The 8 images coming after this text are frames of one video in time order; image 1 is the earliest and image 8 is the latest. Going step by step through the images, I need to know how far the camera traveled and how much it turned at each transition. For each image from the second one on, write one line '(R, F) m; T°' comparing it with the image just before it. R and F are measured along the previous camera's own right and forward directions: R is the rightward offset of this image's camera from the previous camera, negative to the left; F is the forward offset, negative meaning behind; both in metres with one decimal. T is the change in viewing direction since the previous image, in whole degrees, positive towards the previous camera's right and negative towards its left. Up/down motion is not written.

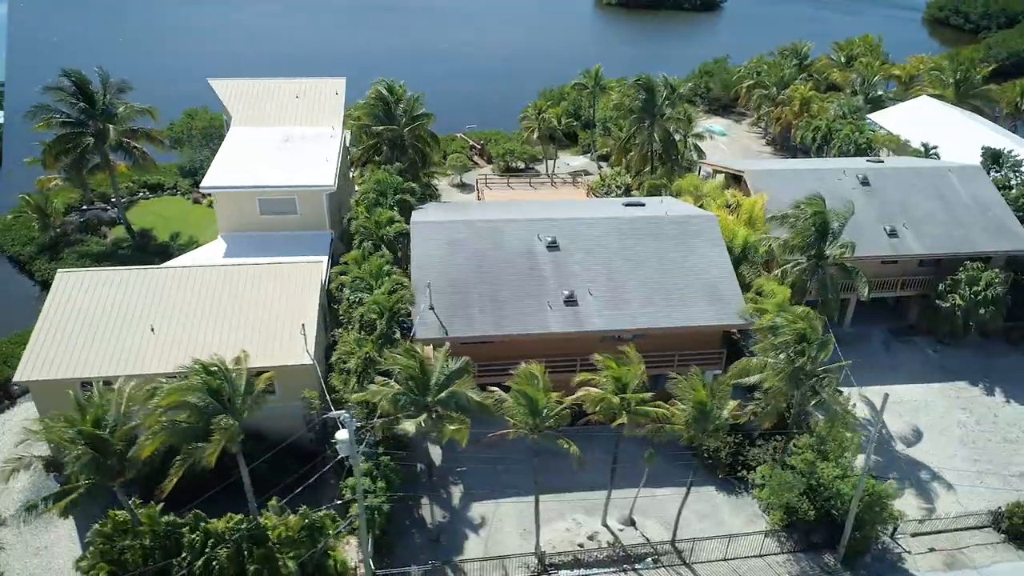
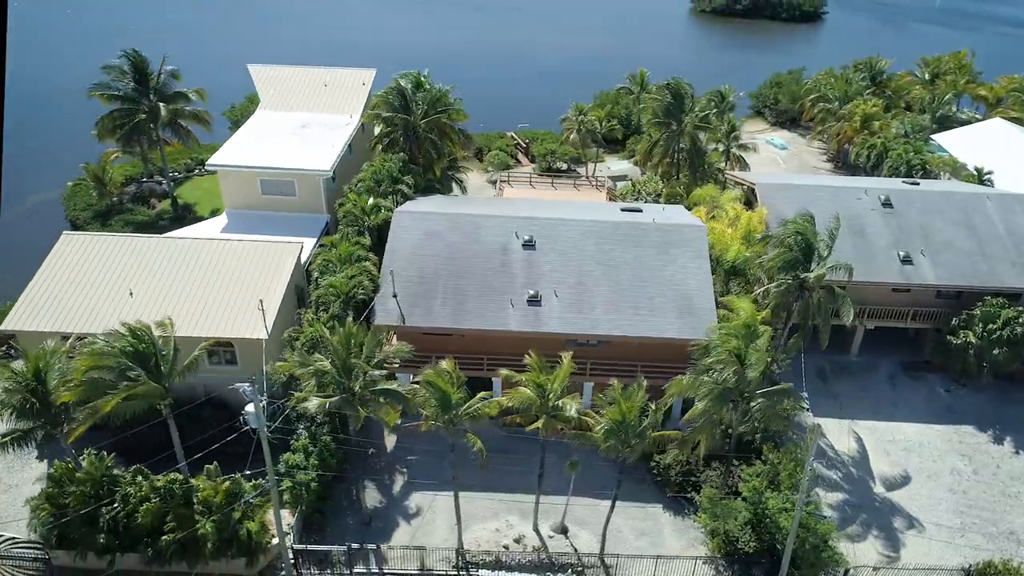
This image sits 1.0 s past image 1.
(+5.5, +0.5) m; -8°
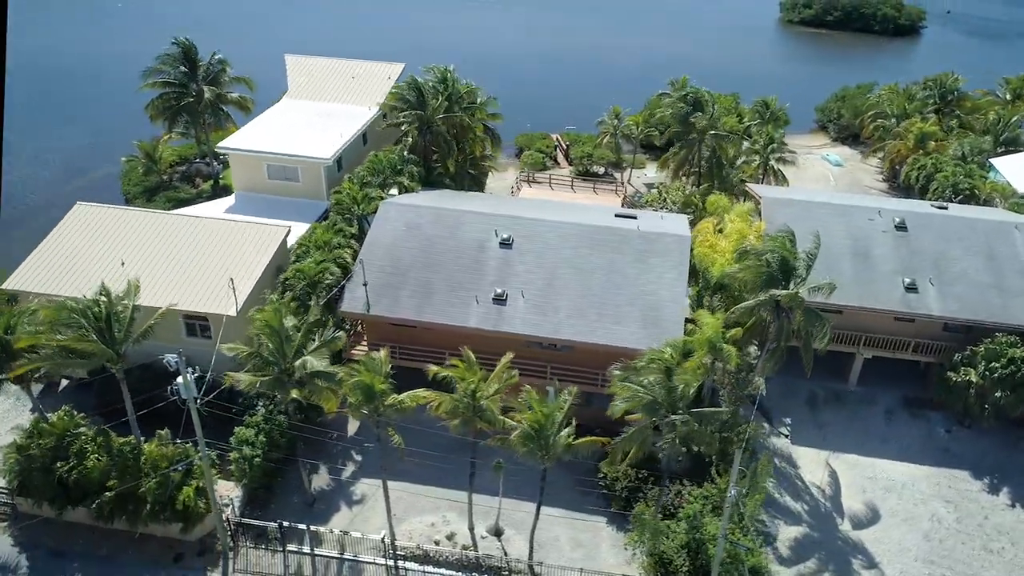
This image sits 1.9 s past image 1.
(+4.9, +0.5) m; -7°
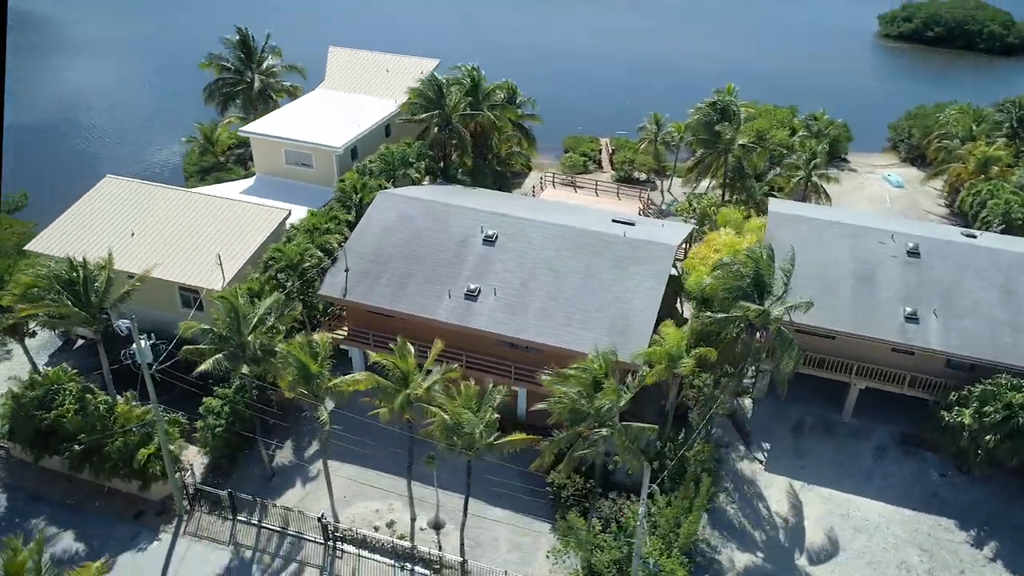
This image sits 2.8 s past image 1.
(+4.7, +0.4) m; -7°
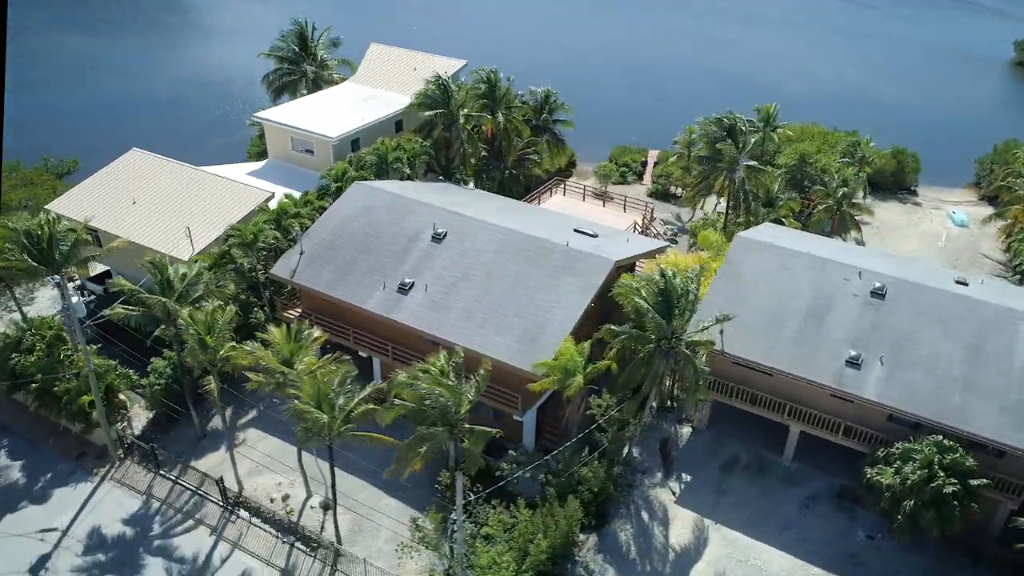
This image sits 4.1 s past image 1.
(+7.8, +0.6) m; -10°
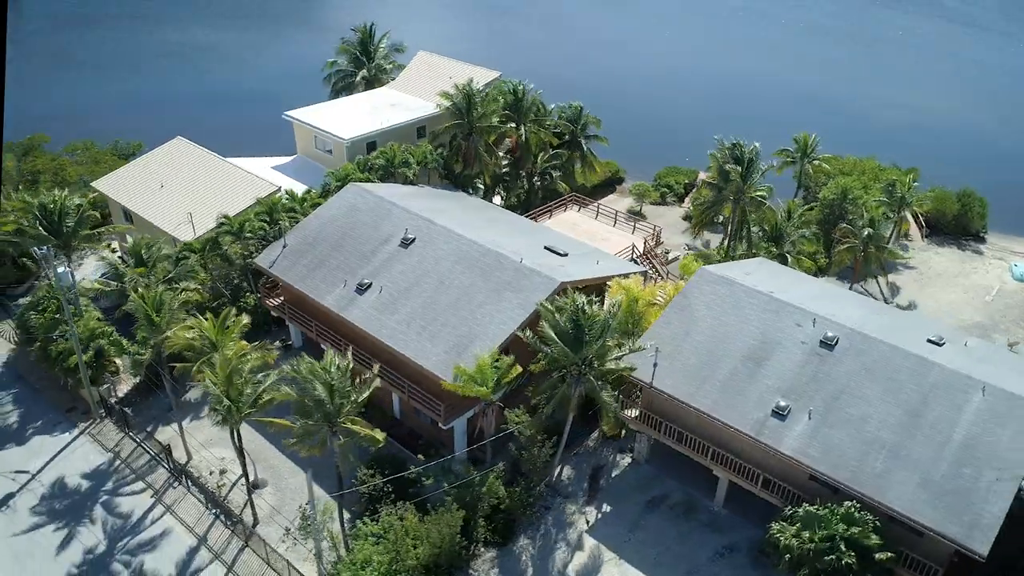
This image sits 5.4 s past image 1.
(+6.9, +0.1) m; -9°
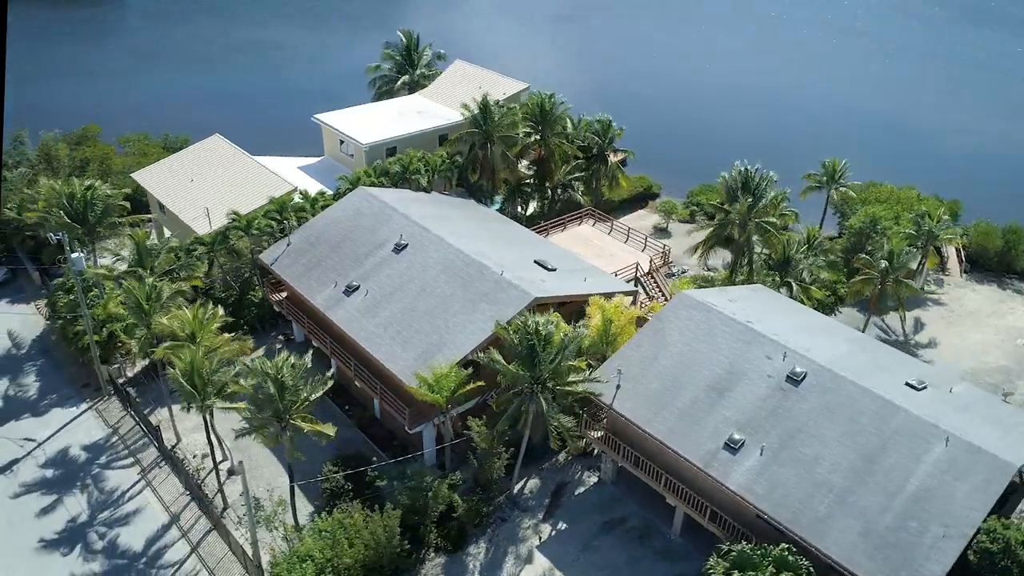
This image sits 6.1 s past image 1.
(+4.1, -0.1) m; -6°
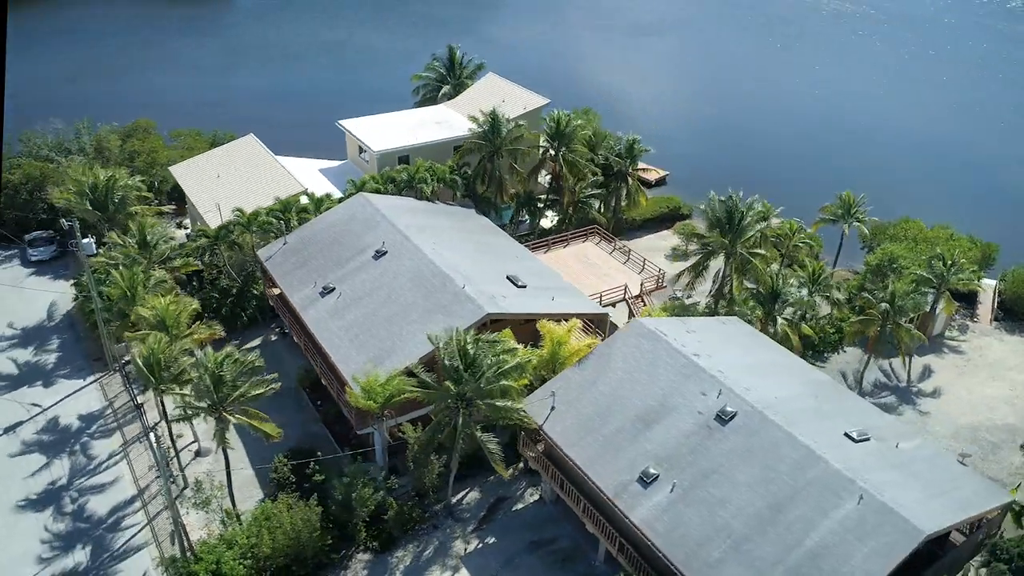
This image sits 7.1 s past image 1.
(+5.6, -0.2) m; -7°
